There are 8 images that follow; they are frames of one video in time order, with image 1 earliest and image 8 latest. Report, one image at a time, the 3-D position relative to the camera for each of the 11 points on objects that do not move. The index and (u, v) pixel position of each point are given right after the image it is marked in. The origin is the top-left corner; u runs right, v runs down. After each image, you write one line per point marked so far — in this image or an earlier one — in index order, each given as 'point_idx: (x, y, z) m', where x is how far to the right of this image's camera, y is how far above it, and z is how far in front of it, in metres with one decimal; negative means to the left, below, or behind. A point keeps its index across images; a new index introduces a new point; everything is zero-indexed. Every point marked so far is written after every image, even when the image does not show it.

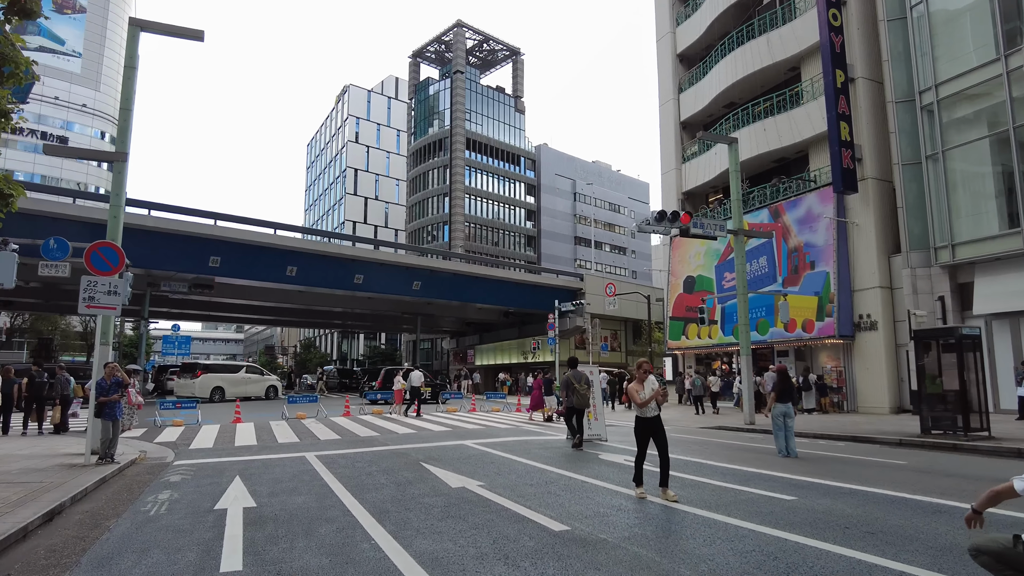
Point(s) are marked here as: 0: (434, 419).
0: (-2.2, -3.9, +19.1) m
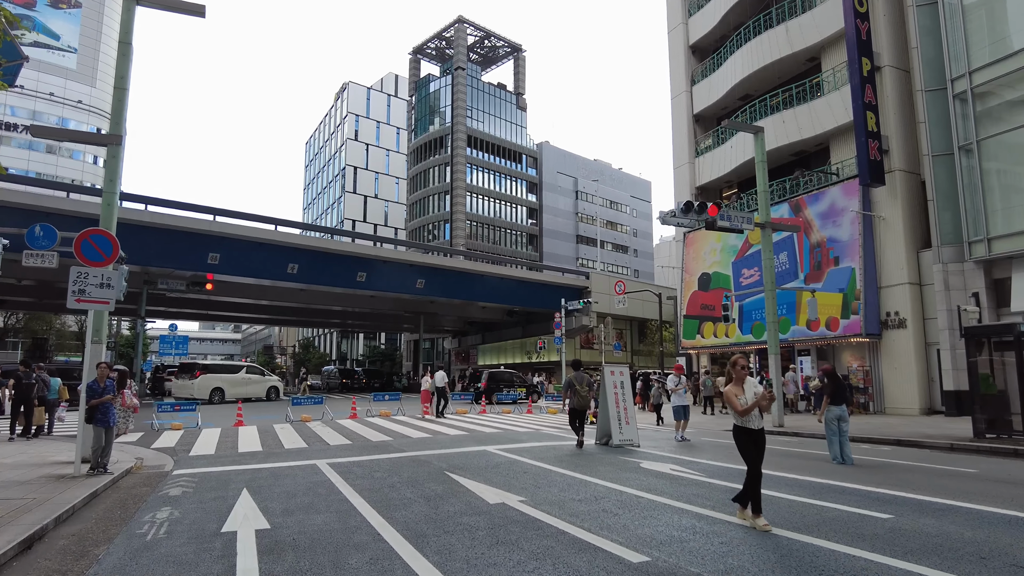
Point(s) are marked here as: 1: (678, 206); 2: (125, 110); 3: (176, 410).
0: (-1.8, -3.8, +18.2) m
1: (+4.5, +2.3, +17.2) m
2: (-7.0, +3.2, +11.7) m
3: (-9.2, -3.4, +17.5) m
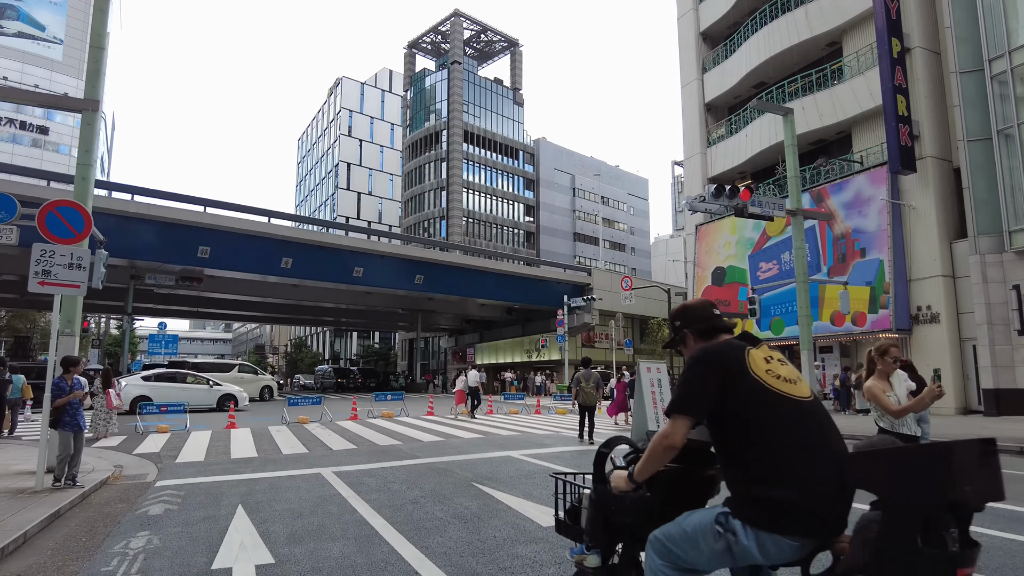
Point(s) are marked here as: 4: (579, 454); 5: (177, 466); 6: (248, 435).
0: (-1.4, -3.6, +16.9) m
1: (+4.9, +2.5, +16.0) m
2: (-6.6, +3.5, +10.3) m
3: (-8.8, -3.1, +16.2) m
4: (+1.1, -2.8, +10.7) m
5: (-5.5, -2.9, +10.6) m
6: (-6.2, -3.5, +15.1) m
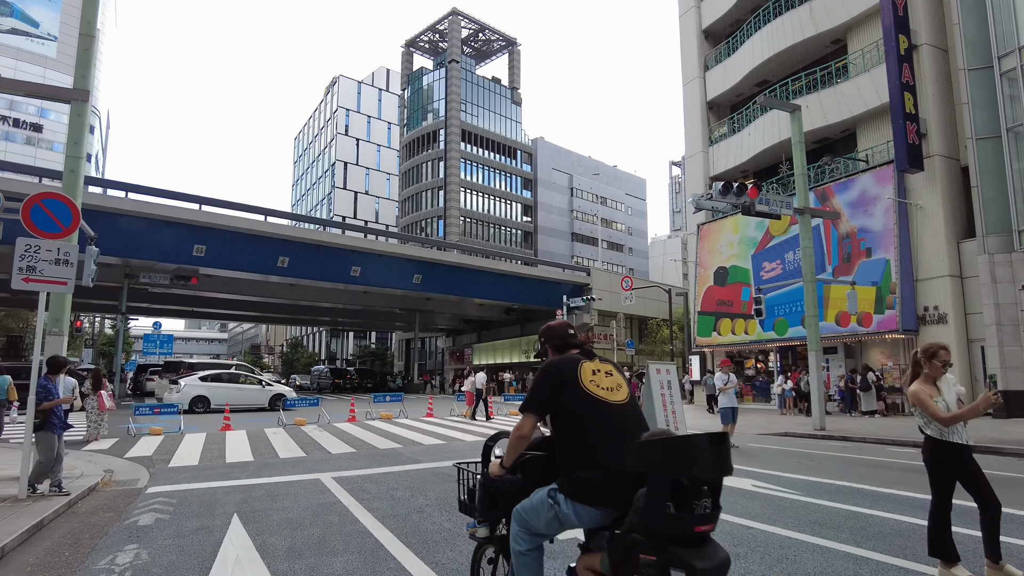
0: (-1.3, -3.6, +16.5) m
1: (+5.0, +2.5, +15.7) m
2: (-6.5, +3.5, +9.9) m
3: (-8.8, -3.1, +15.7) m
4: (+1.2, -2.8, +10.4) m
5: (-5.4, -2.9, +10.2) m
6: (-6.2, -3.4, +14.7) m
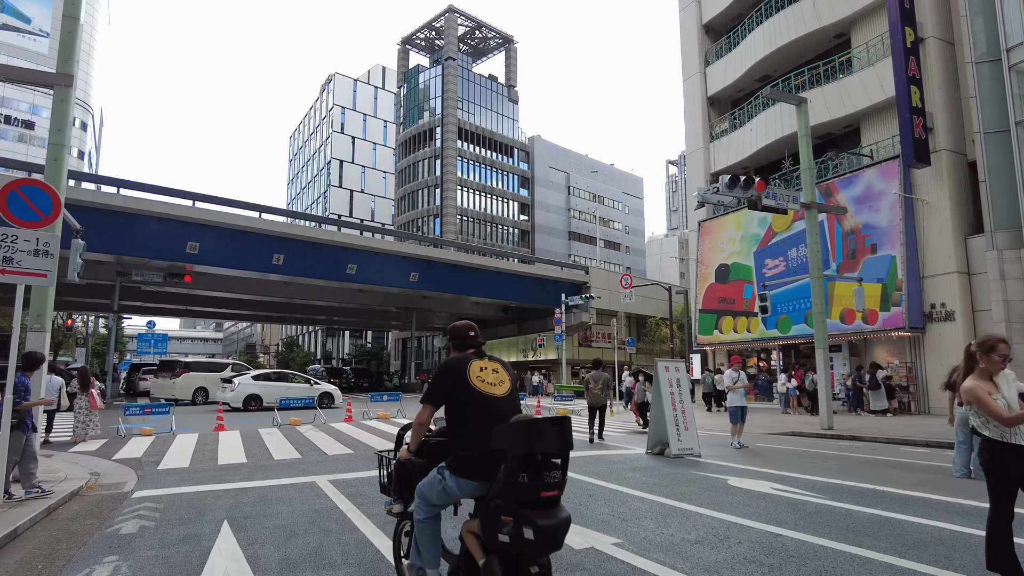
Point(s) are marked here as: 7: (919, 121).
0: (-1.3, -3.5, +16.1) m
1: (+5.0, +2.6, +15.3) m
2: (-6.4, +3.6, +9.5) m
3: (-8.7, -3.0, +15.3) m
4: (+1.3, -2.7, +10.0) m
5: (-5.4, -2.8, +9.7) m
6: (-6.1, -3.3, +14.3) m
7: (+12.4, +5.1, +19.6) m
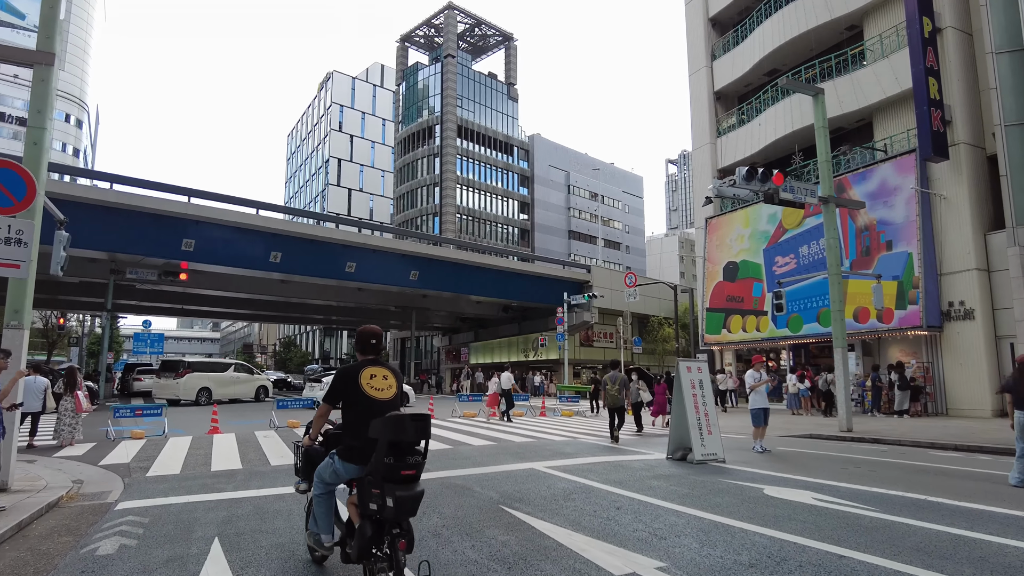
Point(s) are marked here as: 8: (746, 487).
0: (-1.2, -3.4, +15.5) m
1: (+5.2, +2.7, +14.7) m
2: (-6.2, +3.7, +8.8) m
3: (-8.6, -2.9, +14.6) m
4: (+1.4, -2.6, +9.4) m
5: (-5.2, -2.7, +9.1) m
6: (-5.9, -3.3, +13.6) m
7: (+12.6, +5.2, +19.0) m
8: (+2.7, -2.3, +7.5) m
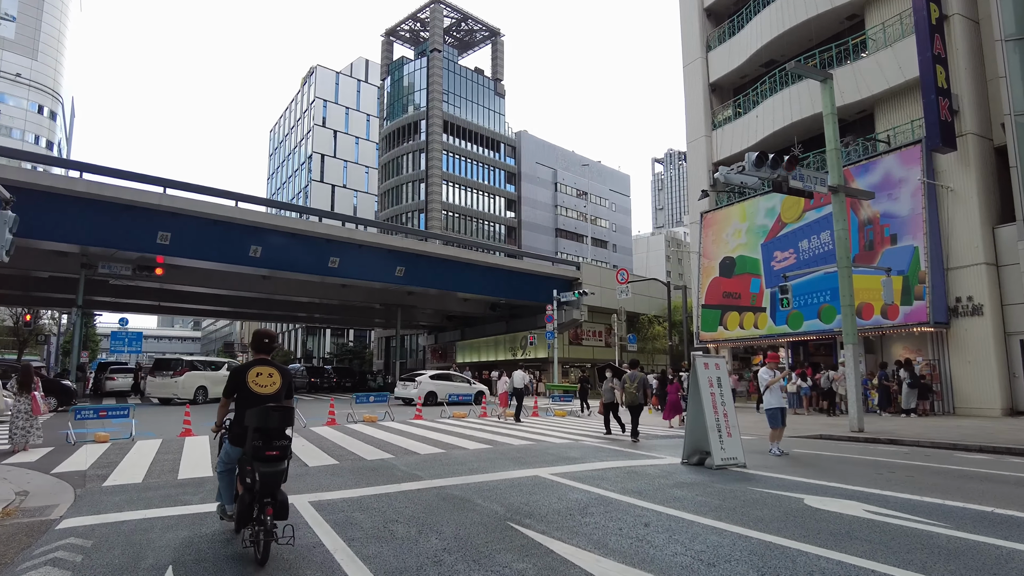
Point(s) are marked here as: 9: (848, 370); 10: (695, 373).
0: (-1.3, -3.2, +14.6) m
1: (+5.1, +2.8, +13.9) m
2: (-6.2, +3.8, +7.7) m
3: (-8.7, -2.7, +13.5) m
4: (+1.5, -2.4, +8.5) m
5: (-5.2, -2.6, +8.1) m
6: (-6.0, -3.1, +12.6) m
7: (+12.4, +5.3, +18.3) m
8: (+2.8, -2.2, +6.7) m
9: (+8.0, -1.9, +15.2) m
10: (+2.6, -1.2, +9.1) m
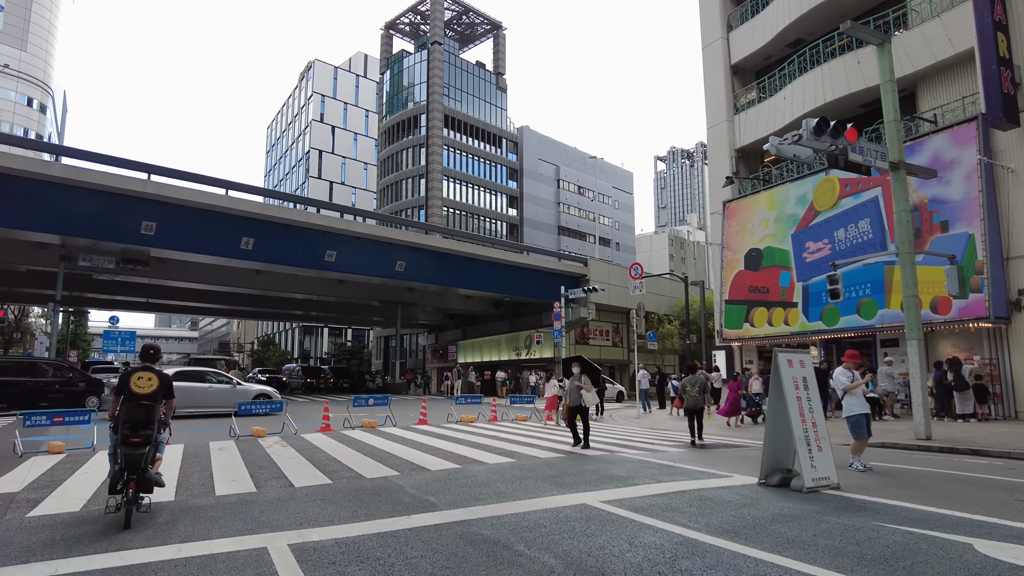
0: (-0.9, -3.0, +12.7) m
1: (+5.5, +3.1, +12.1) m
2: (-5.7, +4.1, +5.9) m
3: (-8.3, -2.5, +11.7) m
4: (+1.9, -2.2, +6.7) m
5: (-4.8, -2.3, +6.2) m
6: (-5.6, -2.8, +10.7) m
7: (+12.8, +5.6, +16.6) m
8: (+3.2, -1.9, +4.9) m
9: (+8.3, -1.7, +13.4) m
10: (+3.0, -1.0, +7.3) m
